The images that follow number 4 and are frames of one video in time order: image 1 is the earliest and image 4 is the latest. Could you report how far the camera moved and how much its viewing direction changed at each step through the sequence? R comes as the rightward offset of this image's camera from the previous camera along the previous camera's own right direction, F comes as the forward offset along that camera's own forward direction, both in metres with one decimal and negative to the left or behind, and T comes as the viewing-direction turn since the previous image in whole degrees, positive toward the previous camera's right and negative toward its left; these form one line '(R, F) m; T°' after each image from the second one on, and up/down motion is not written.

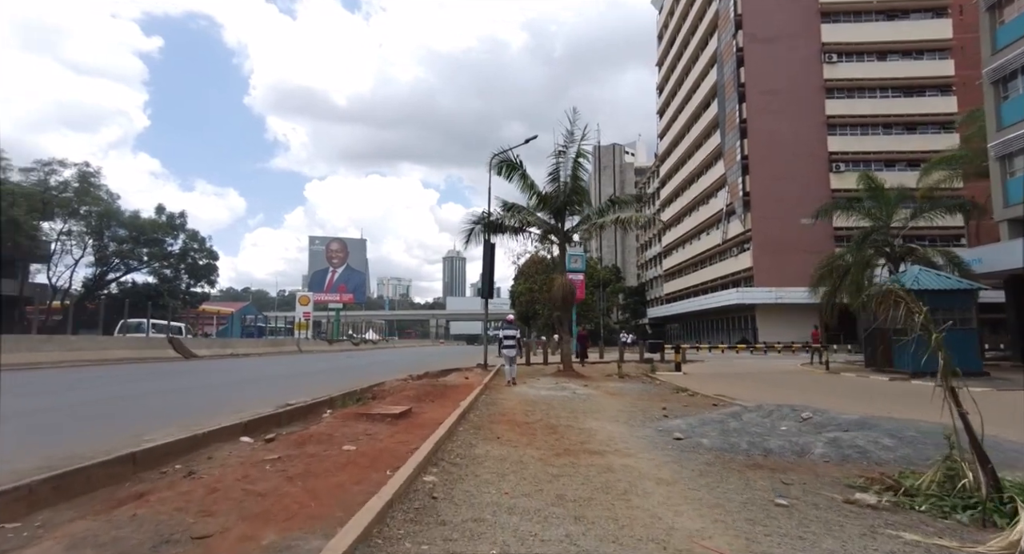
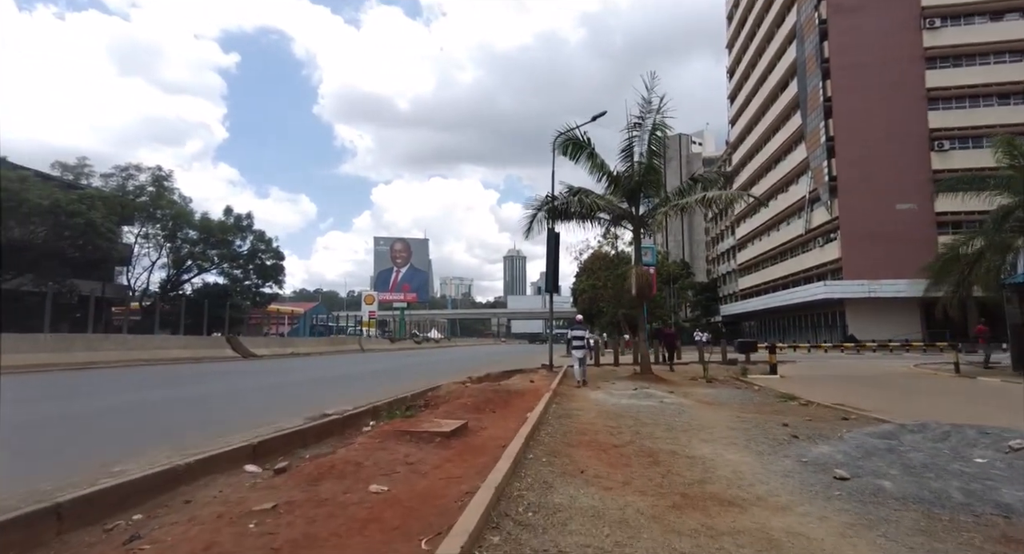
(-0.2, +1.5) m; -7°
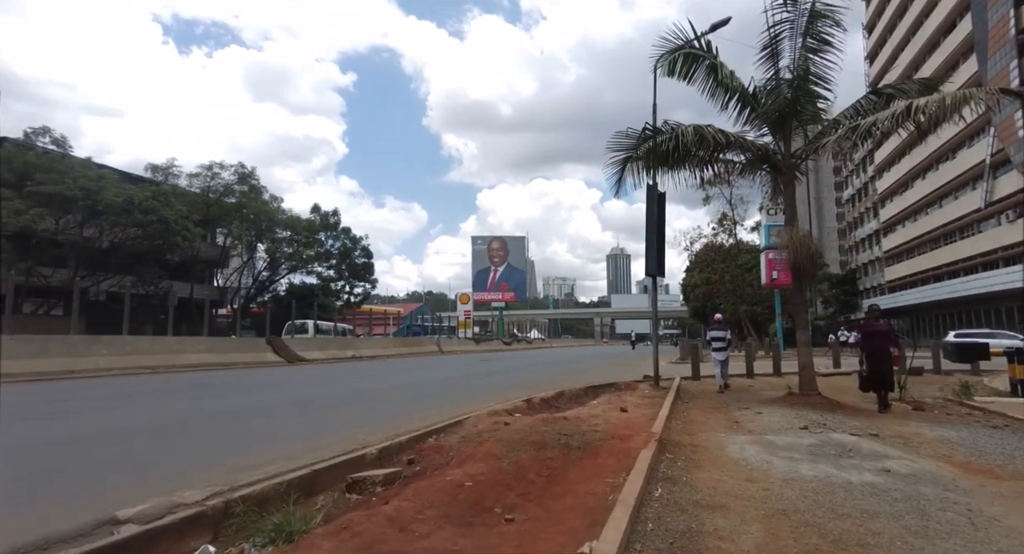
(+0.4, +4.1) m; -11°
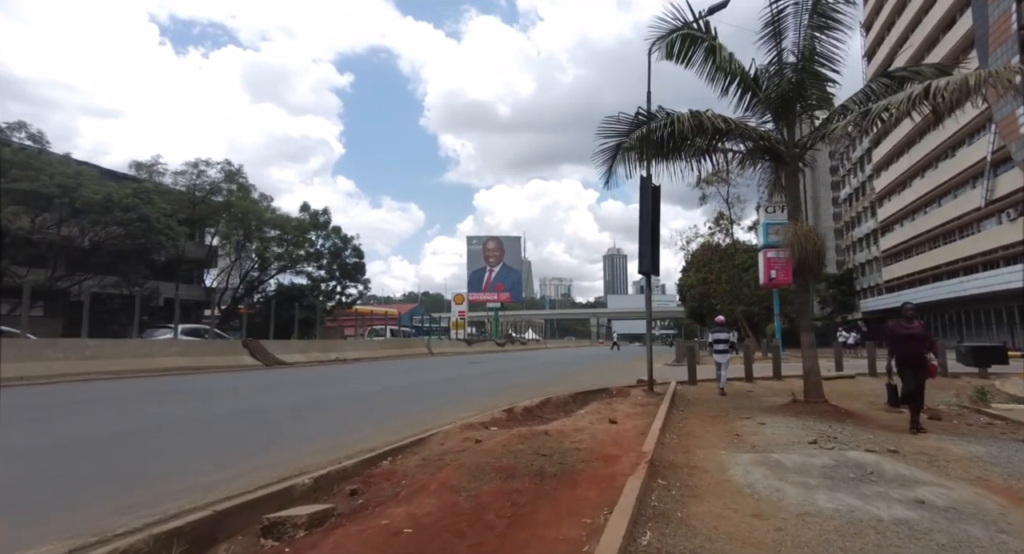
(+0.2, +0.7) m; 0°
